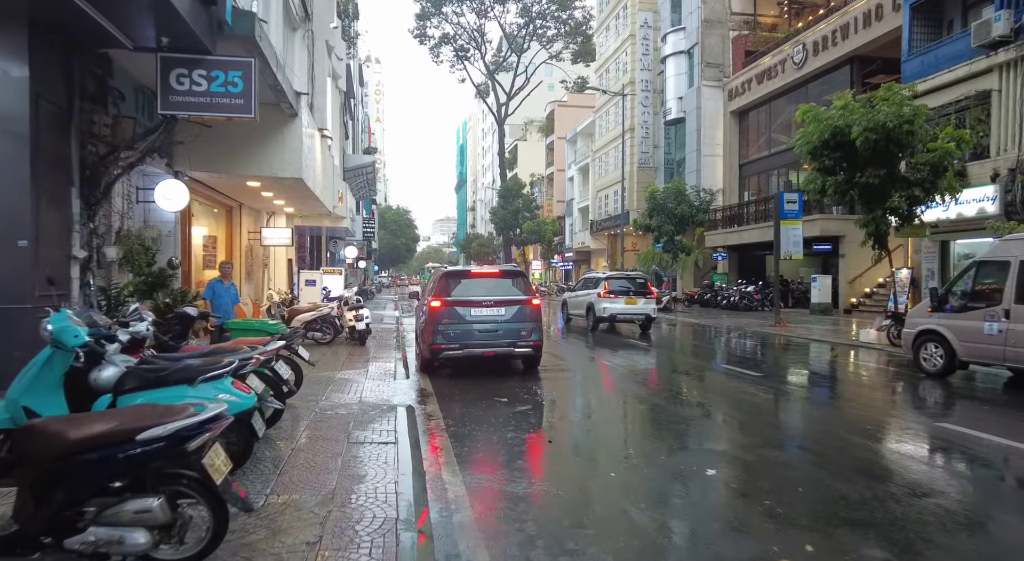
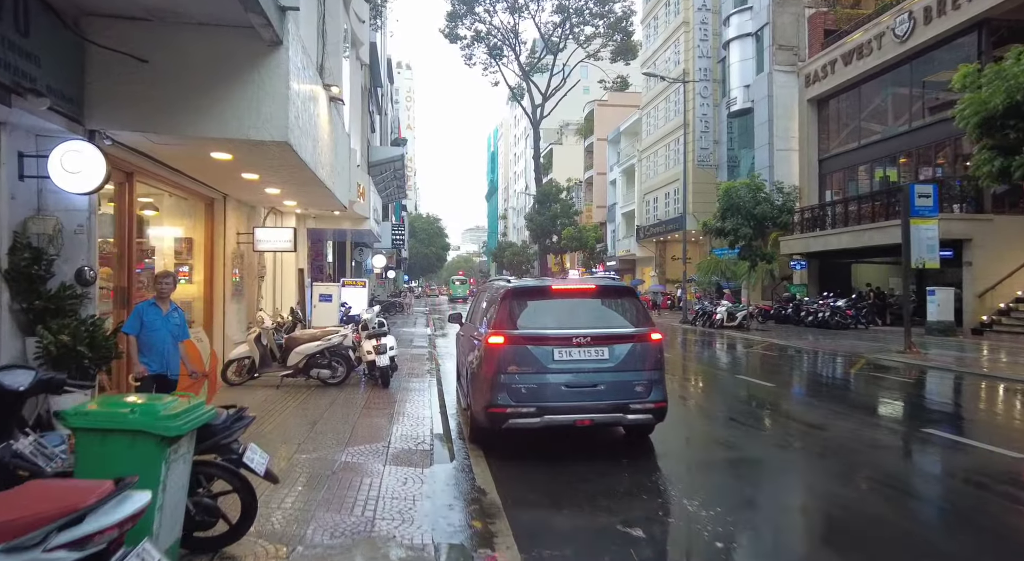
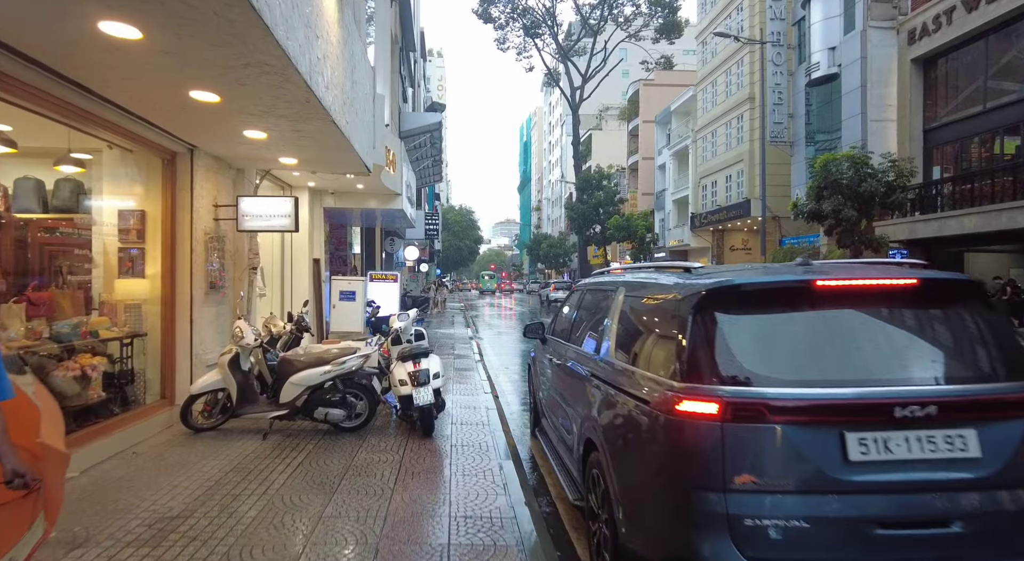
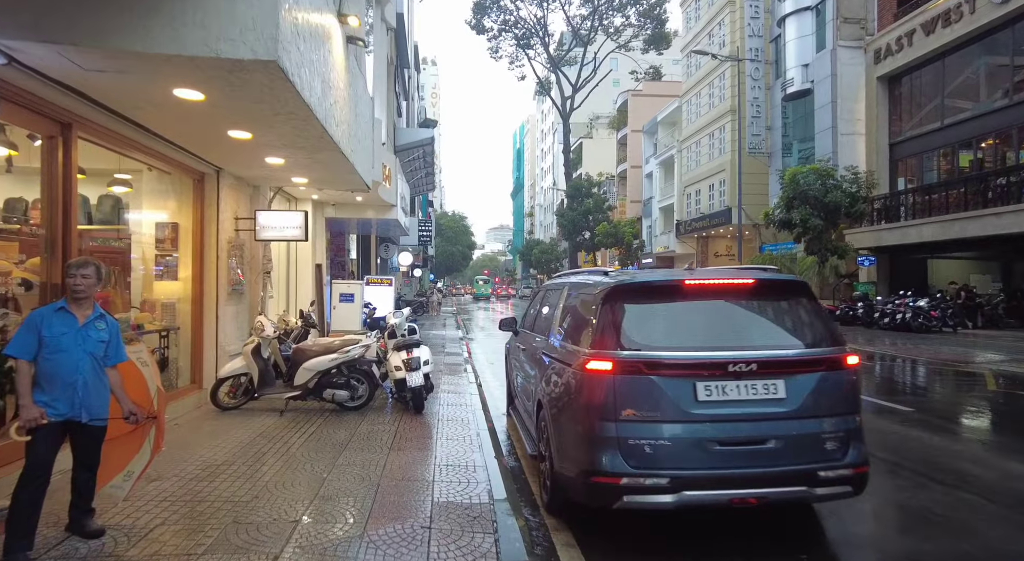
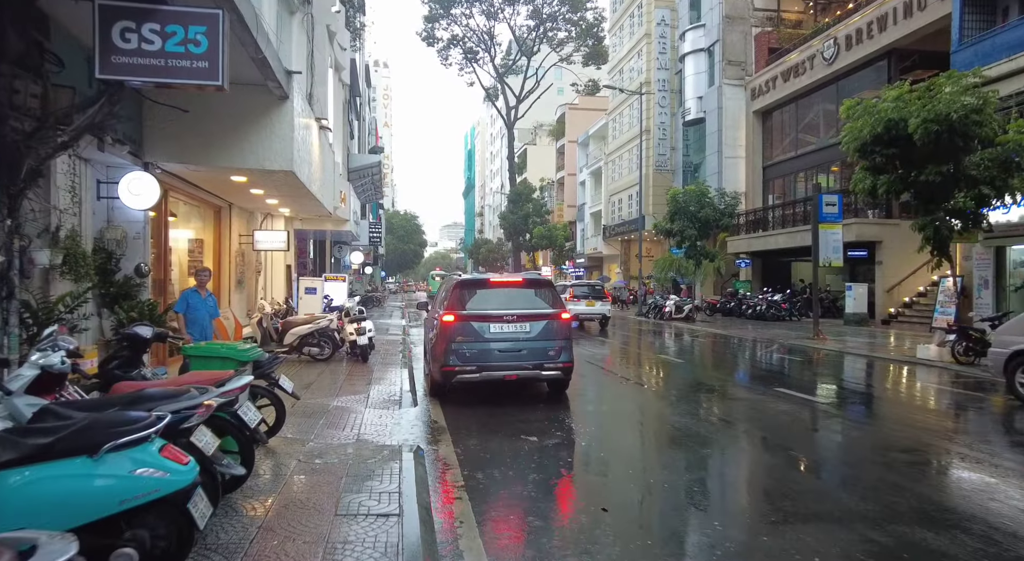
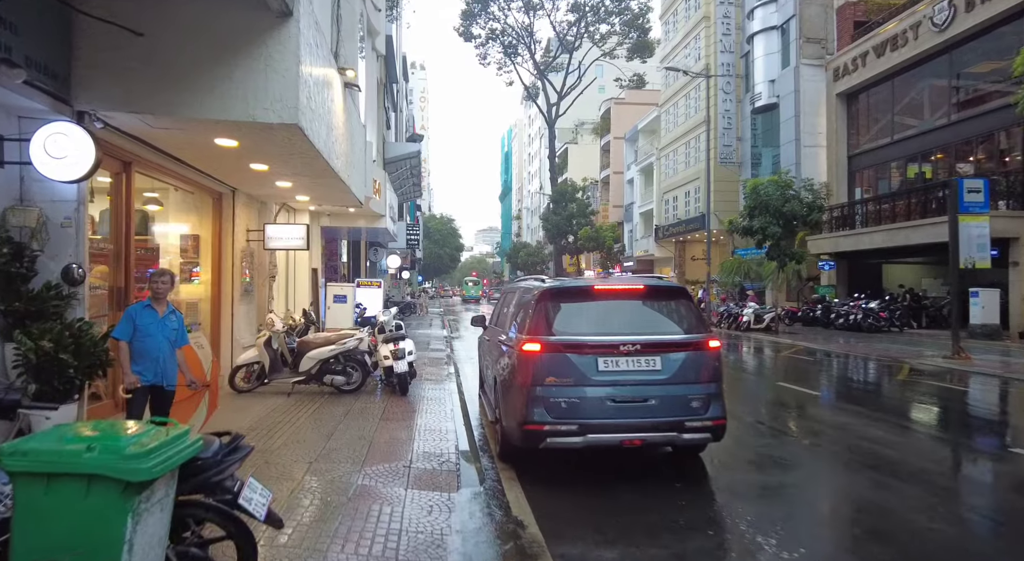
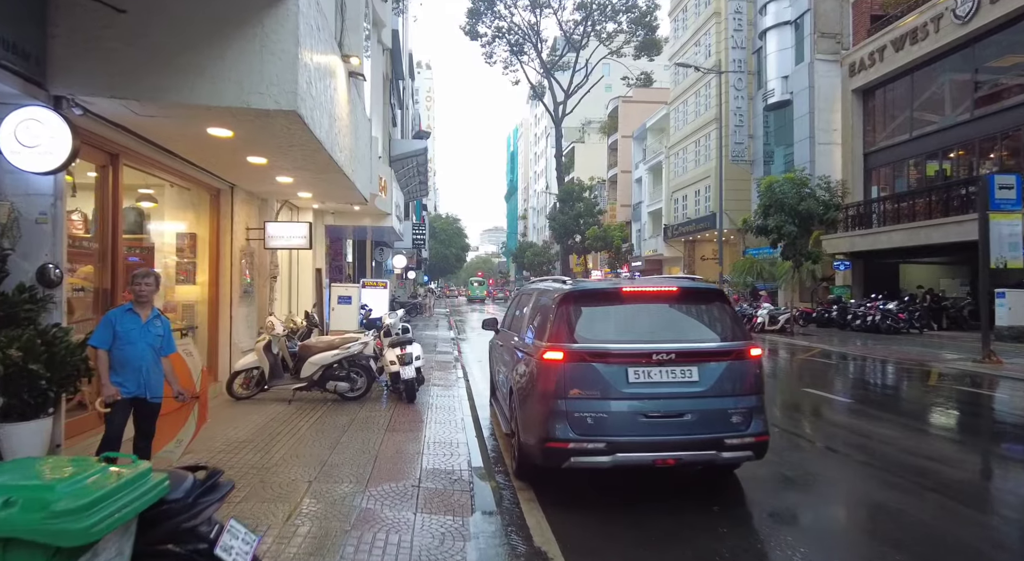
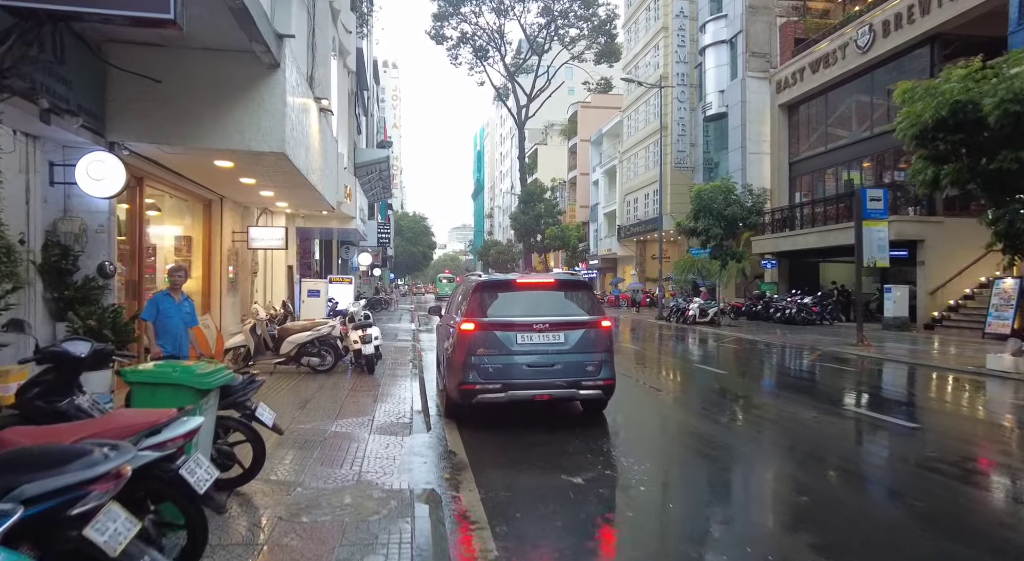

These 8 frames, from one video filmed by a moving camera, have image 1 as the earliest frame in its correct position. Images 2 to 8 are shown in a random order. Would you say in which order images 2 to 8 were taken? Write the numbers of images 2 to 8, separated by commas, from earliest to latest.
5, 8, 2, 6, 7, 4, 3
